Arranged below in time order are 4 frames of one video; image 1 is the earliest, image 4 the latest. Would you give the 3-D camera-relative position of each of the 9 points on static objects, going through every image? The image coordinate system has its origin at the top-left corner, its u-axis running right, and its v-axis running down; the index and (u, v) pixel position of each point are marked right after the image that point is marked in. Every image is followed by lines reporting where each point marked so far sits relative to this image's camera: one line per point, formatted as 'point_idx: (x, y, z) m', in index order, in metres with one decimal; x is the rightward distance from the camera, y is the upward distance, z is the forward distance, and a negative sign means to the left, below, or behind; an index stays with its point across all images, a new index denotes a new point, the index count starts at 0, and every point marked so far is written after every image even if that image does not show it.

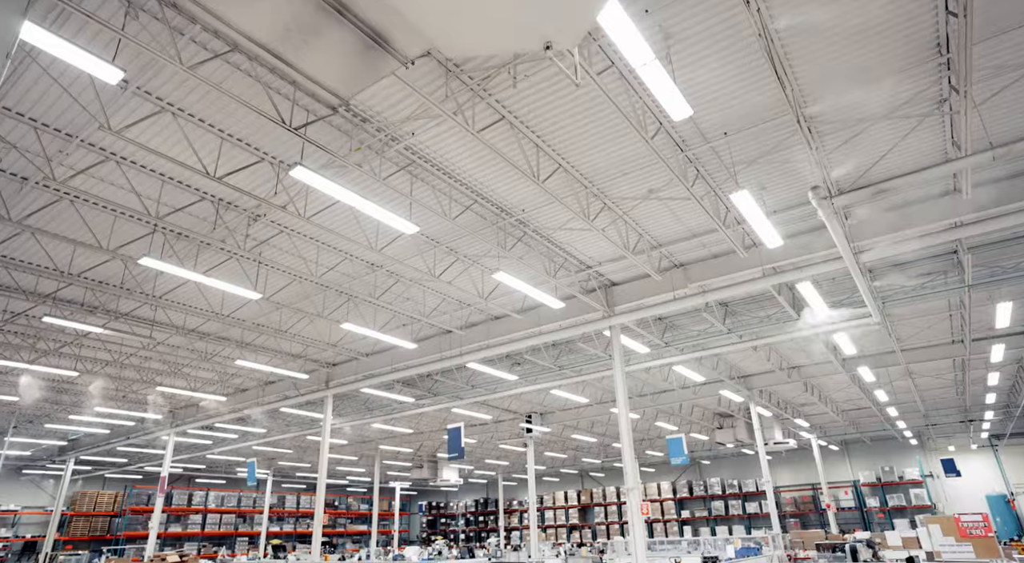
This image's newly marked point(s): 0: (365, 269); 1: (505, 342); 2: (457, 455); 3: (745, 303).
0: (-3.0, +0.2, +14.5) m
1: (-0.1, -1.5, +17.1) m
2: (-1.3, -4.0, +16.2) m
3: (+5.9, -0.5, +17.7) m
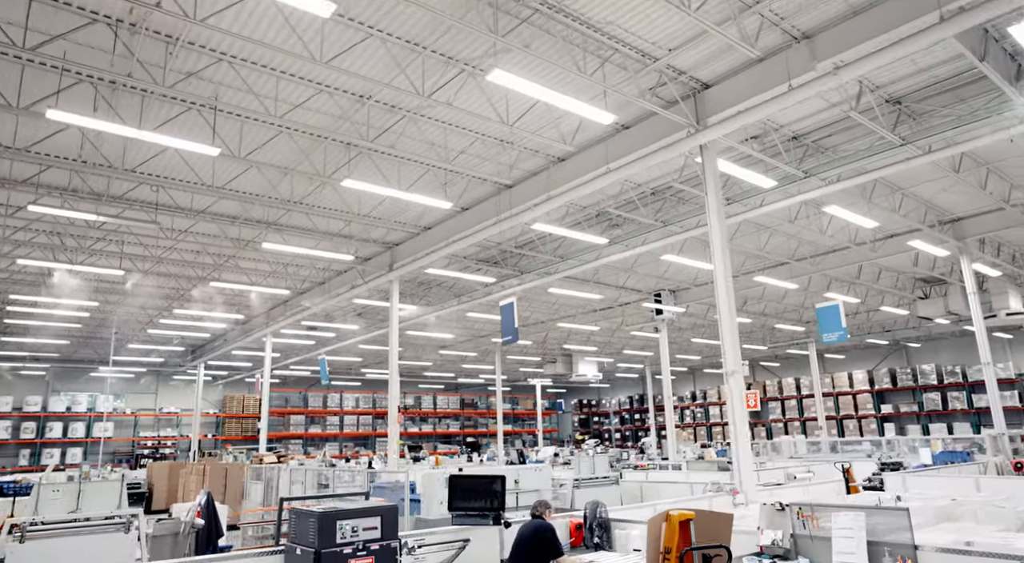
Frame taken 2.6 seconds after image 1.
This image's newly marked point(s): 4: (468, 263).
0: (-2.6, +2.8, +11.1) m
1: (+1.1, +1.7, +12.9) m
2: (0.0, -1.0, +12.6) m
3: (+6.9, +3.1, +11.7) m
4: (-1.1, +0.4, +17.1) m
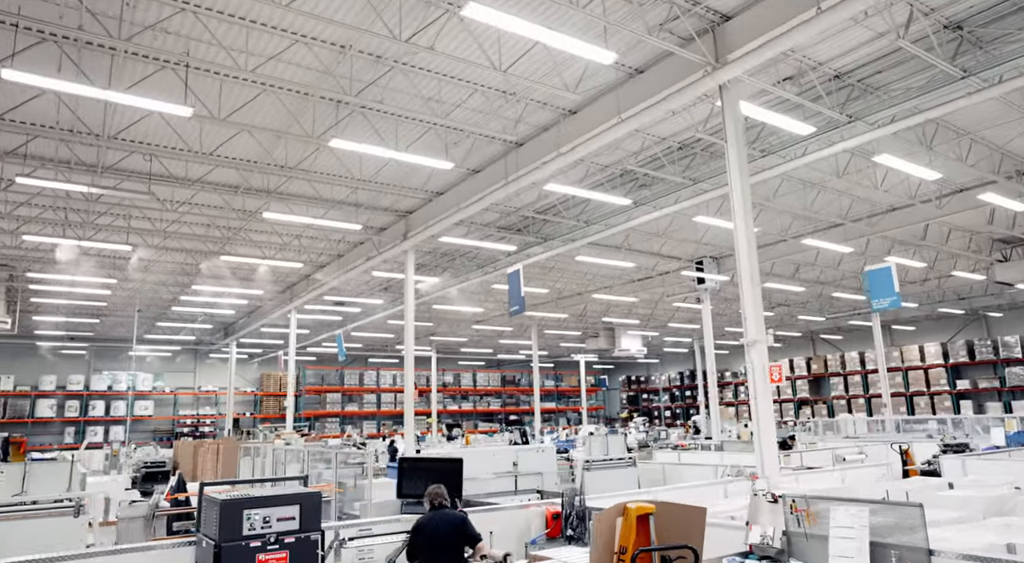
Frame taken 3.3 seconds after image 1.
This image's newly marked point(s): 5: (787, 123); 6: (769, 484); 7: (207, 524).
0: (-2.7, +3.3, +10.3) m
1: (+1.1, +2.3, +11.7) m
2: (+0.1, -0.4, +11.7) m
3: (+6.8, +3.8, +9.9) m
4: (-0.6, +1.1, +16.2) m
5: (+4.3, +2.5, +11.0) m
6: (+3.1, -2.5, +8.5) m
7: (-2.3, -1.8, +5.2) m
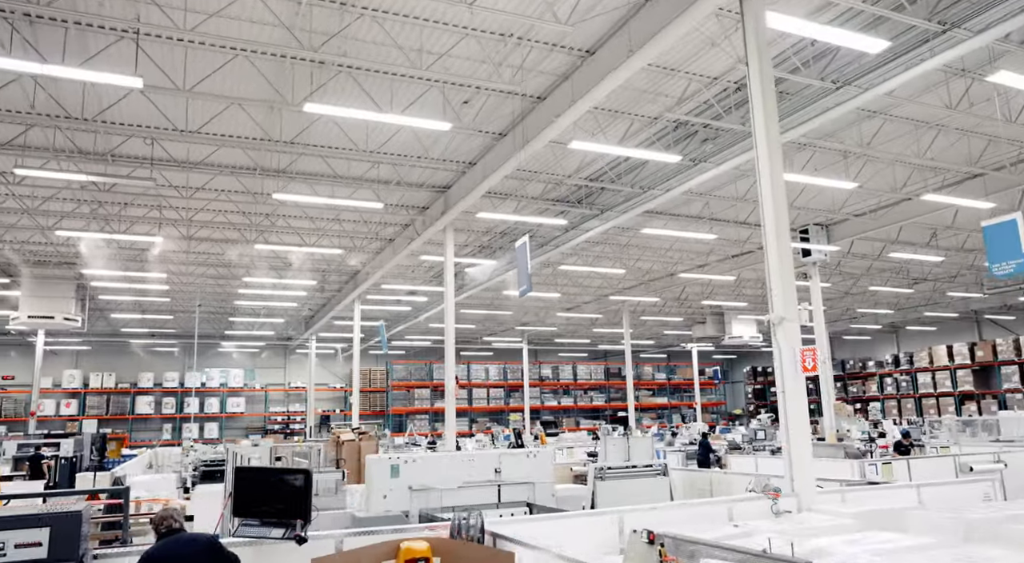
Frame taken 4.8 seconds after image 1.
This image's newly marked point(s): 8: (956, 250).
0: (-2.9, +3.5, +9.2) m
1: (+1.1, +2.7, +9.8) m
2: (+0.3, -0.1, +10.0) m
3: (+6.2, +4.4, +6.8) m
4: (+0.5, +1.5, +14.6) m
5: (+4.1, +3.0, +8.4) m
6: (+2.6, -2.0, +6.3) m
7: (-3.4, -1.6, +4.3) m
8: (+10.5, +0.8, +16.5) m
